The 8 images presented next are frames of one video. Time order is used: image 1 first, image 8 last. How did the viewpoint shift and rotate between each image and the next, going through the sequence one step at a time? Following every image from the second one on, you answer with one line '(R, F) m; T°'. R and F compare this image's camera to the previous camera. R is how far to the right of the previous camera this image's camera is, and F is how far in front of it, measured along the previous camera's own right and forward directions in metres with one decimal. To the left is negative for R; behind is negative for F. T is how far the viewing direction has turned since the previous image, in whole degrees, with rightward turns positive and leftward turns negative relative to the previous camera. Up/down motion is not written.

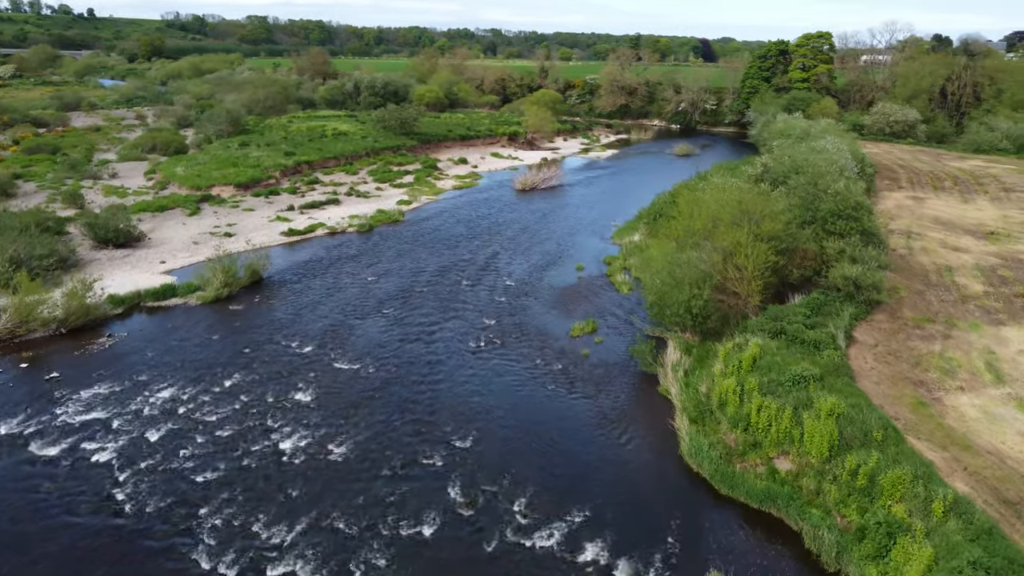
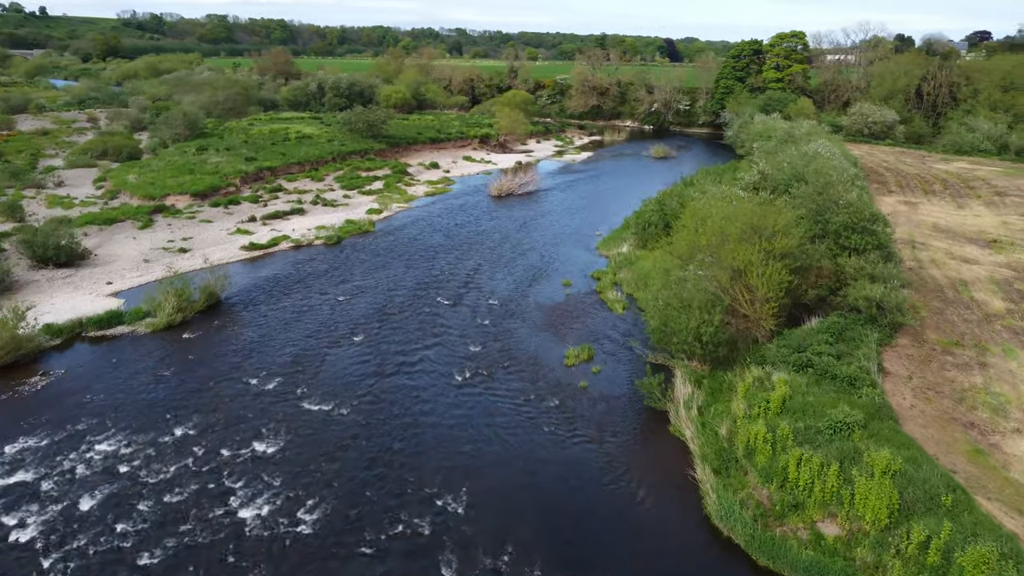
(-0.5, +2.3) m; +2°
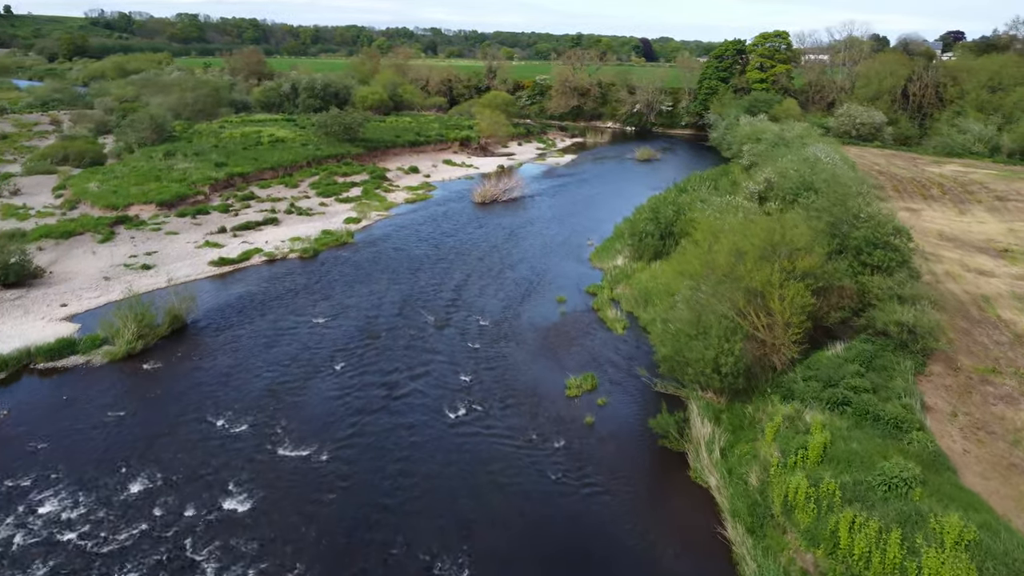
(-0.5, +1.9) m; +2°
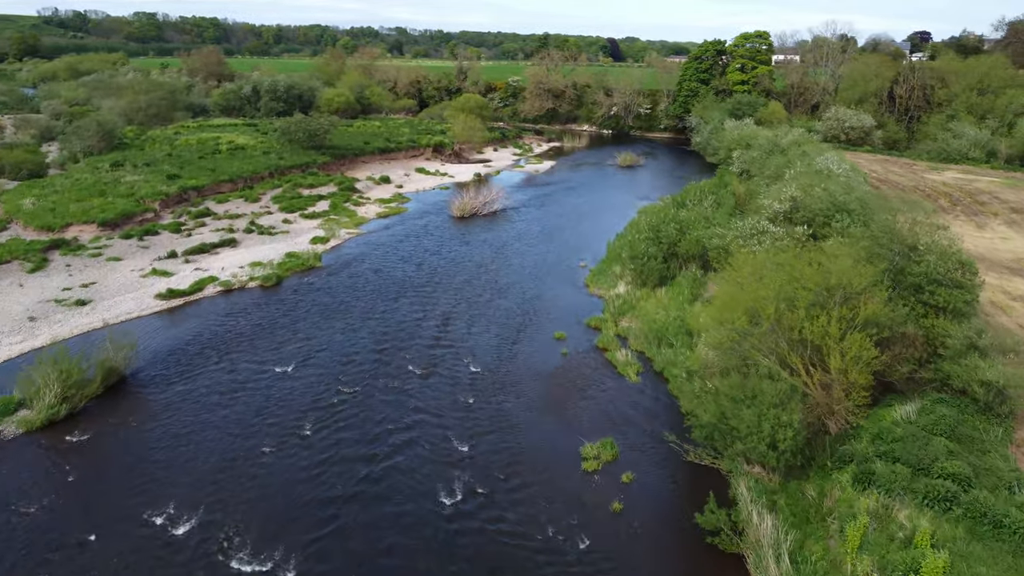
(-0.7, +3.3) m; +2°
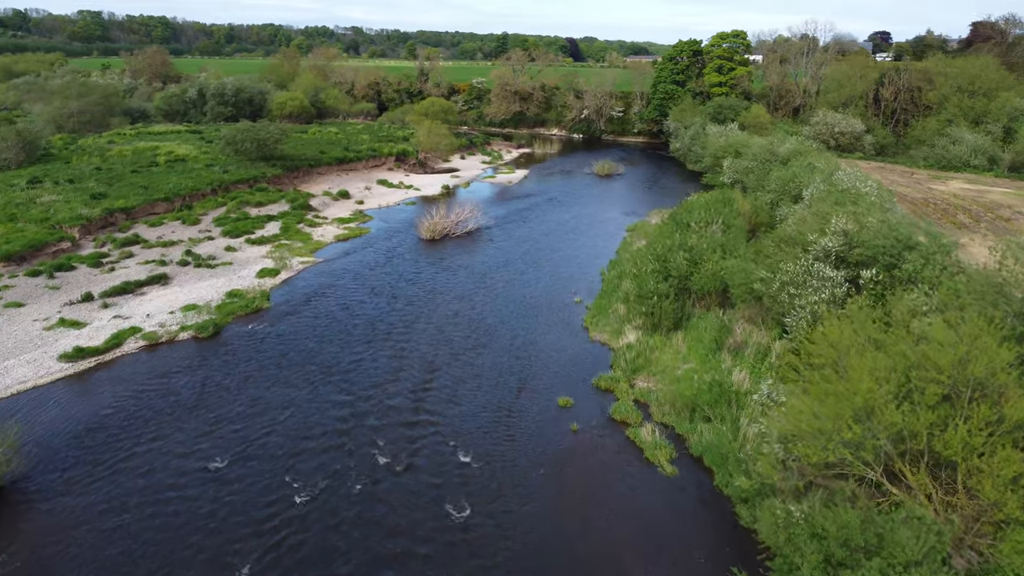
(-0.8, +4.5) m; +3°
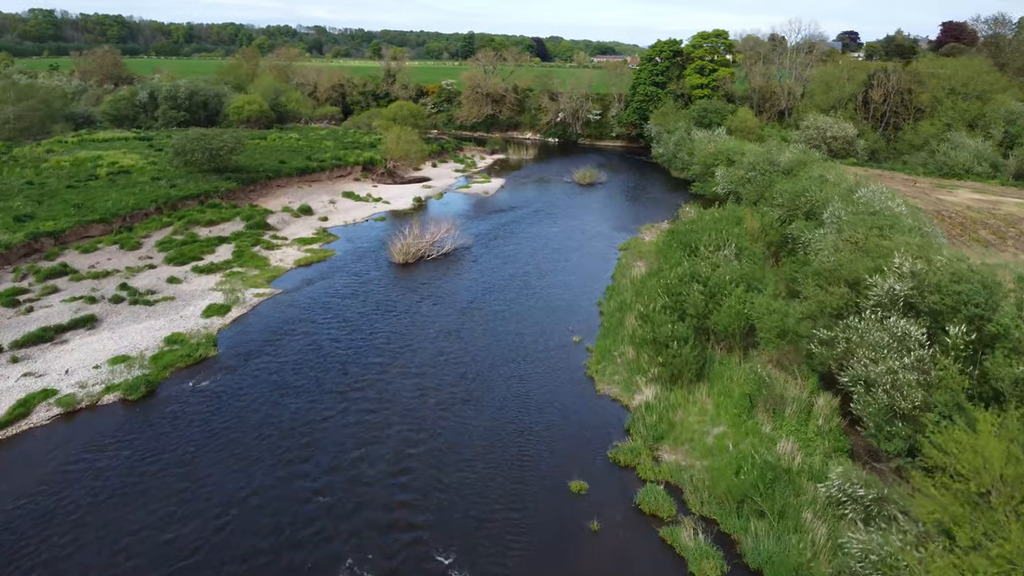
(-0.6, +3.7) m; +2°
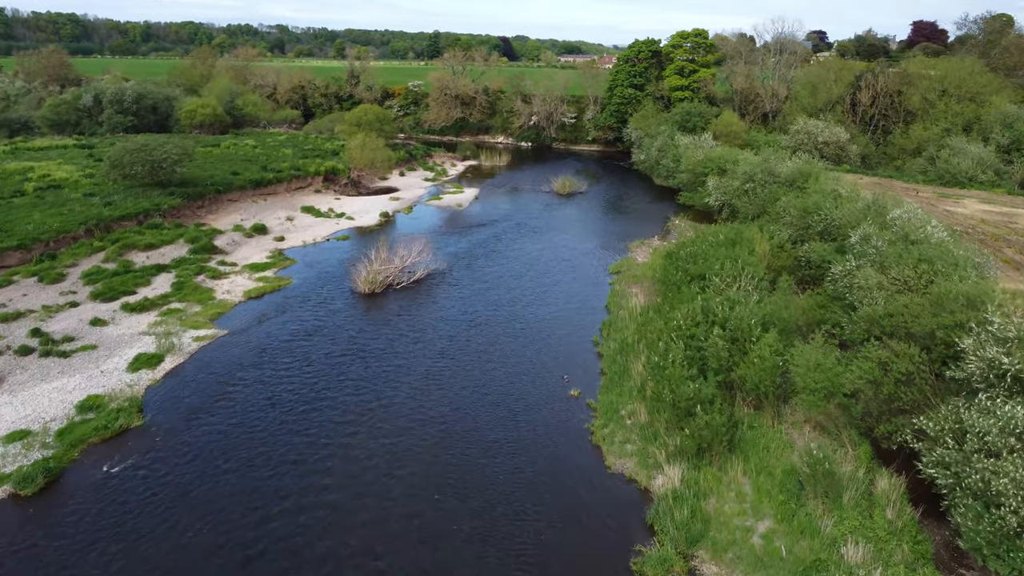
(-0.4, +3.7) m; +2°
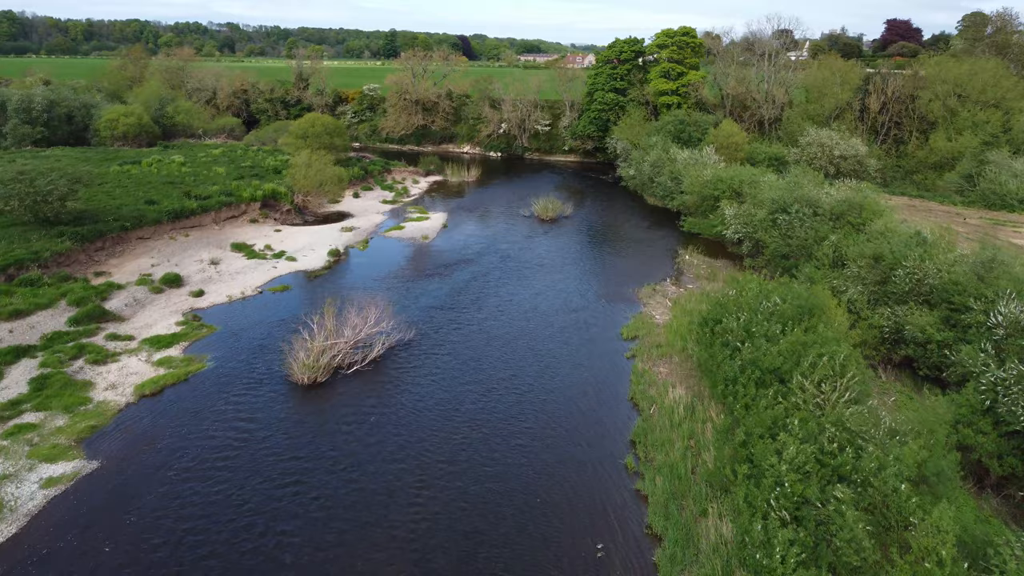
(-0.8, +7.2) m; +3°
